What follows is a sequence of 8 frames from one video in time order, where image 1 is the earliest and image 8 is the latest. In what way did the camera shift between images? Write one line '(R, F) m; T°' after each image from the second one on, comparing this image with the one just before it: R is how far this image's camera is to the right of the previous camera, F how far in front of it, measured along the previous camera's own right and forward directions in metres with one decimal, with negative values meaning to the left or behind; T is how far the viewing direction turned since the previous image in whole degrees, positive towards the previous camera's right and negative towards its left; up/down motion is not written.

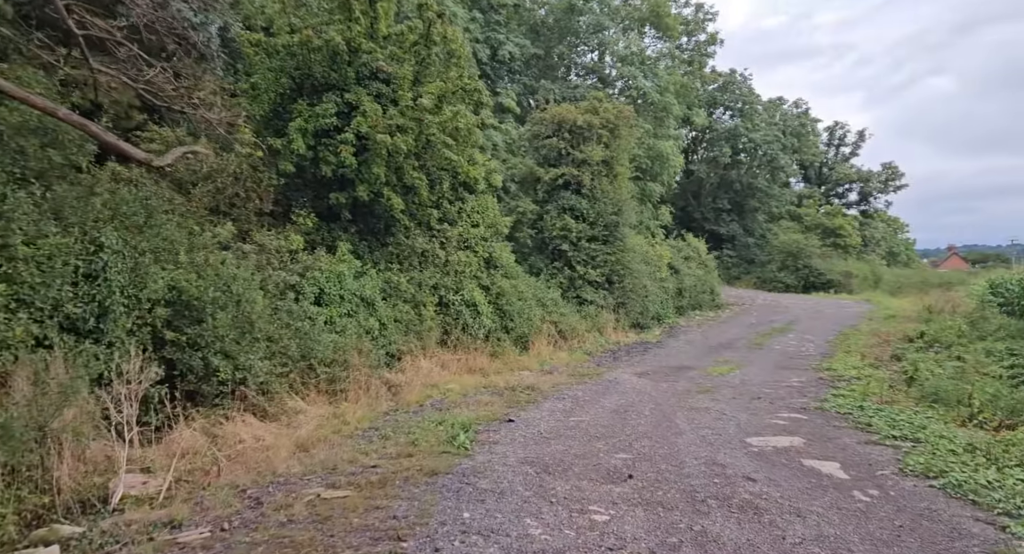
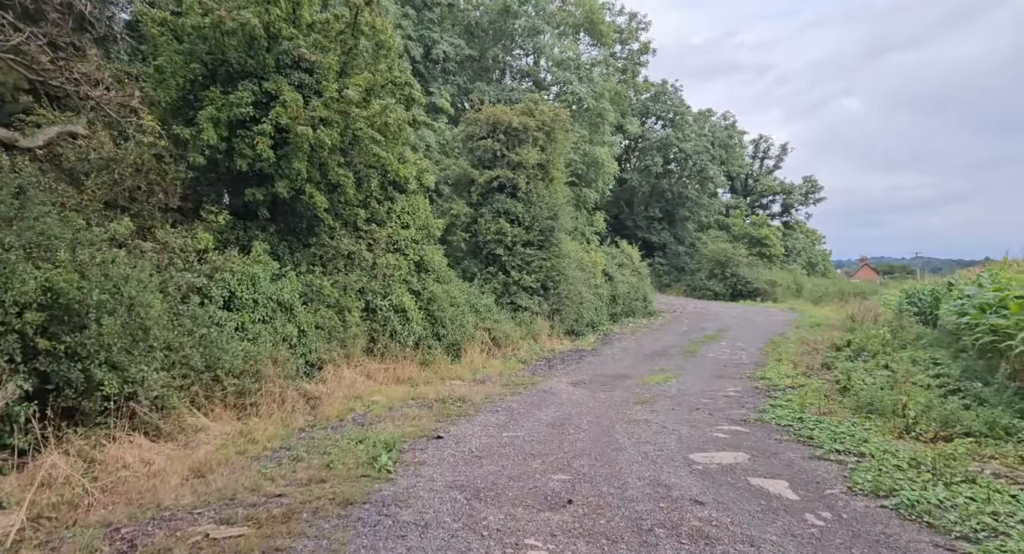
(0.0, +0.5) m; +5°
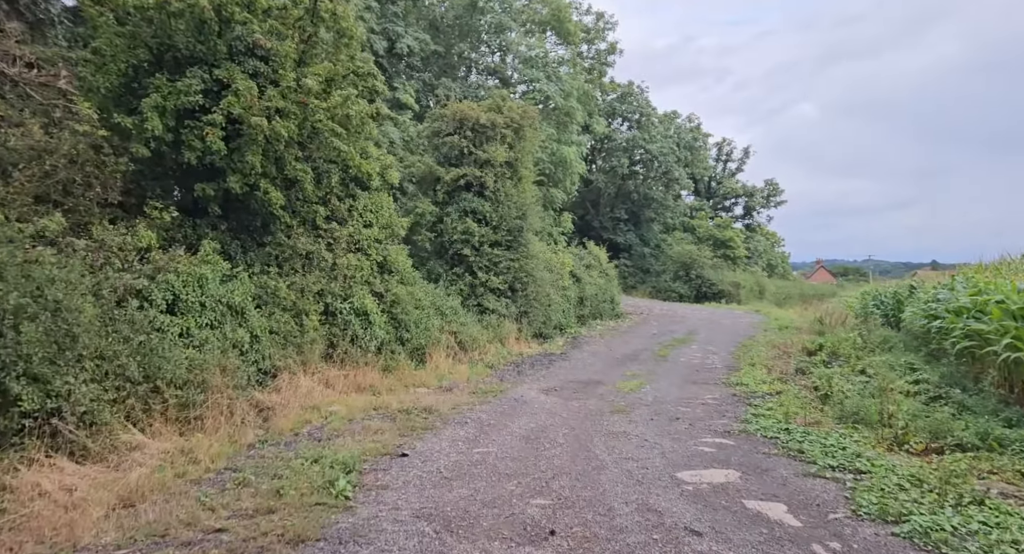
(-0.1, +0.5) m; +3°
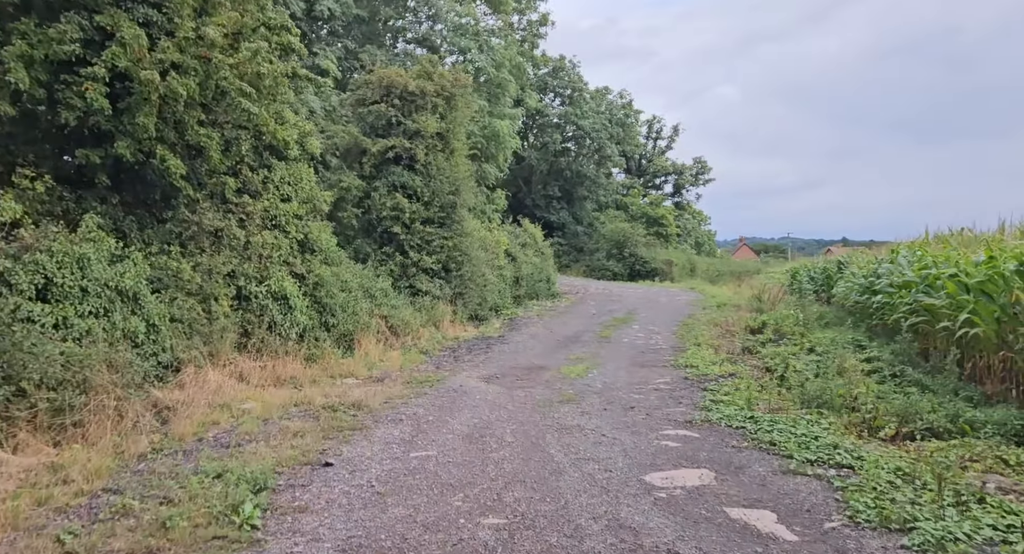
(-0.1, +0.8) m; +6°
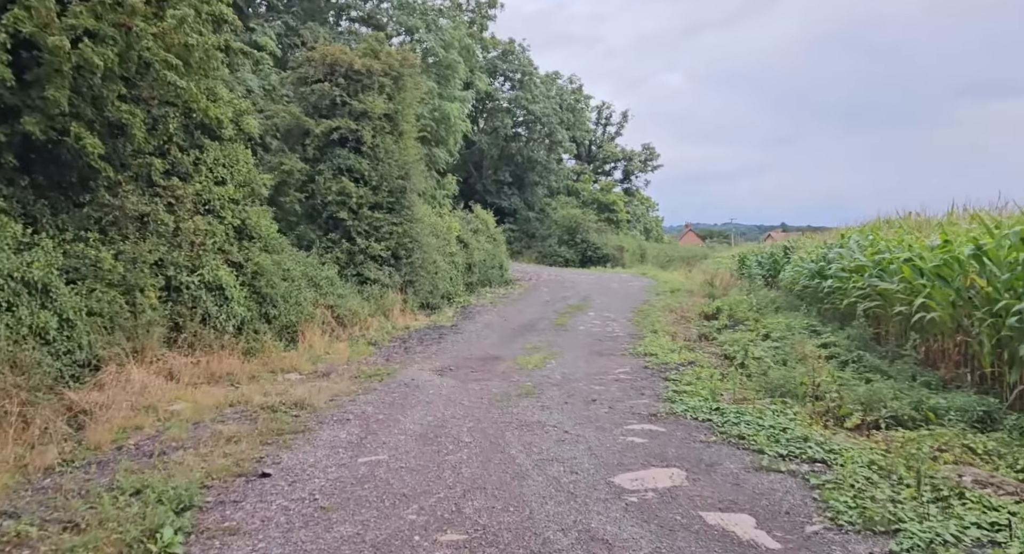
(0.0, +0.4) m; +4°
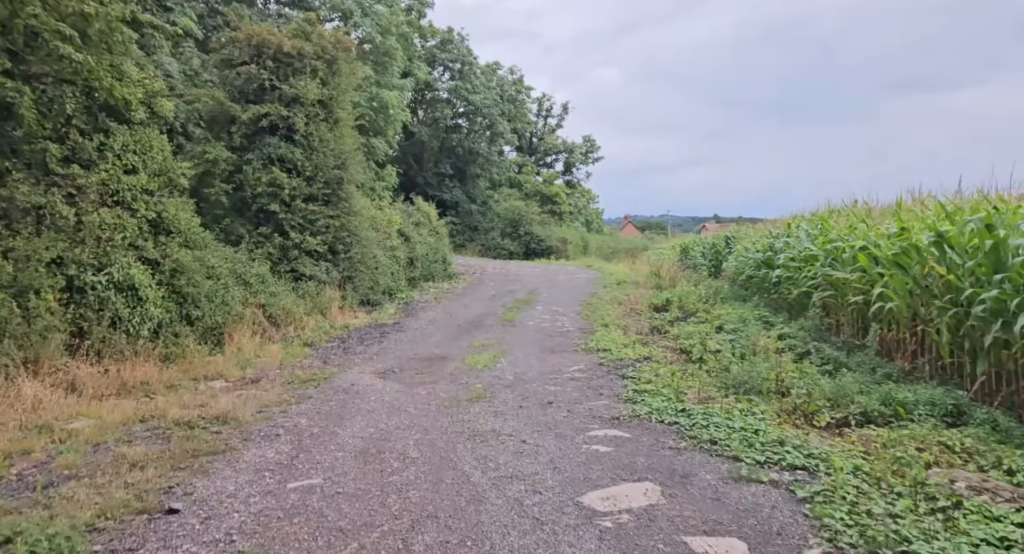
(-0.1, +0.5) m; +5°
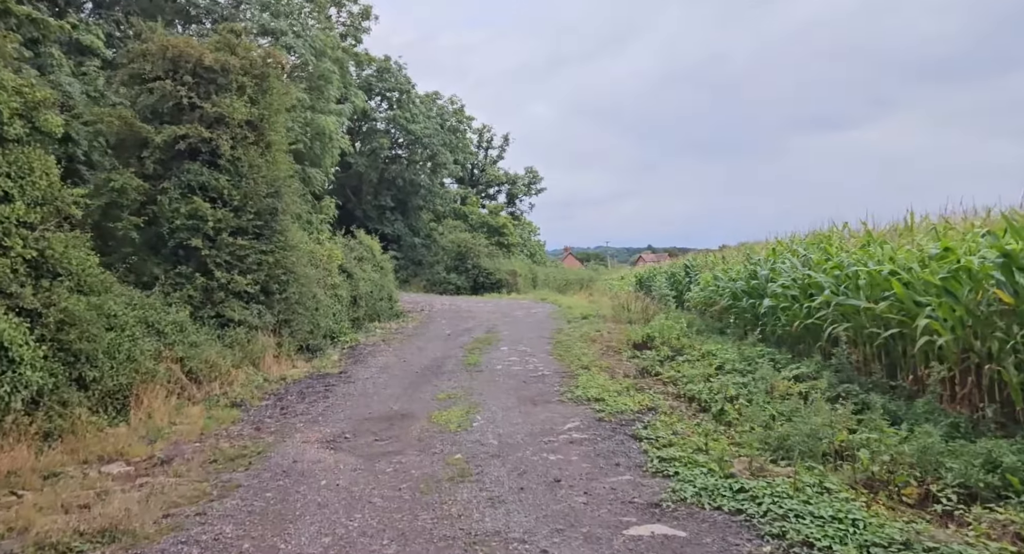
(-0.3, +1.3) m; +5°
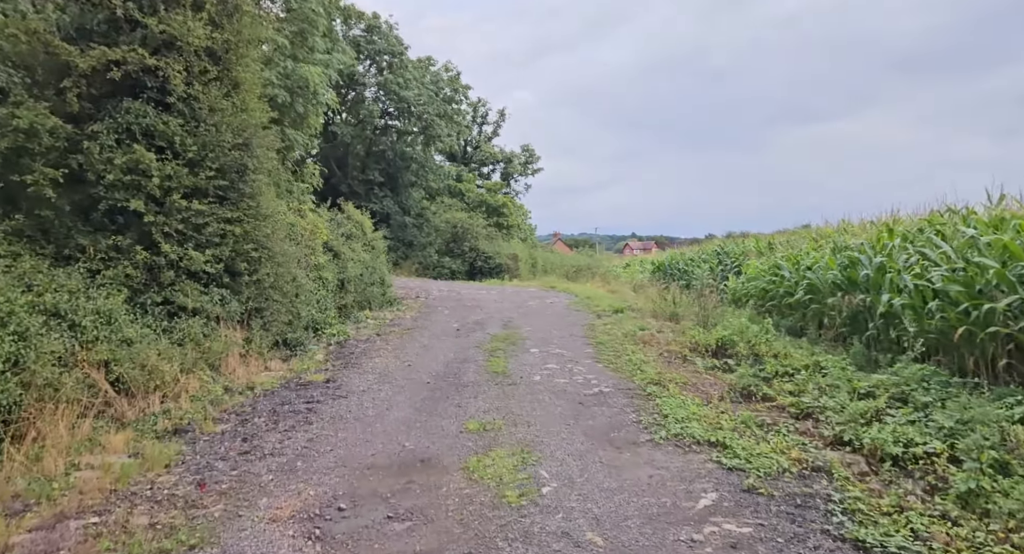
(-0.7, +2.5) m; +1°
